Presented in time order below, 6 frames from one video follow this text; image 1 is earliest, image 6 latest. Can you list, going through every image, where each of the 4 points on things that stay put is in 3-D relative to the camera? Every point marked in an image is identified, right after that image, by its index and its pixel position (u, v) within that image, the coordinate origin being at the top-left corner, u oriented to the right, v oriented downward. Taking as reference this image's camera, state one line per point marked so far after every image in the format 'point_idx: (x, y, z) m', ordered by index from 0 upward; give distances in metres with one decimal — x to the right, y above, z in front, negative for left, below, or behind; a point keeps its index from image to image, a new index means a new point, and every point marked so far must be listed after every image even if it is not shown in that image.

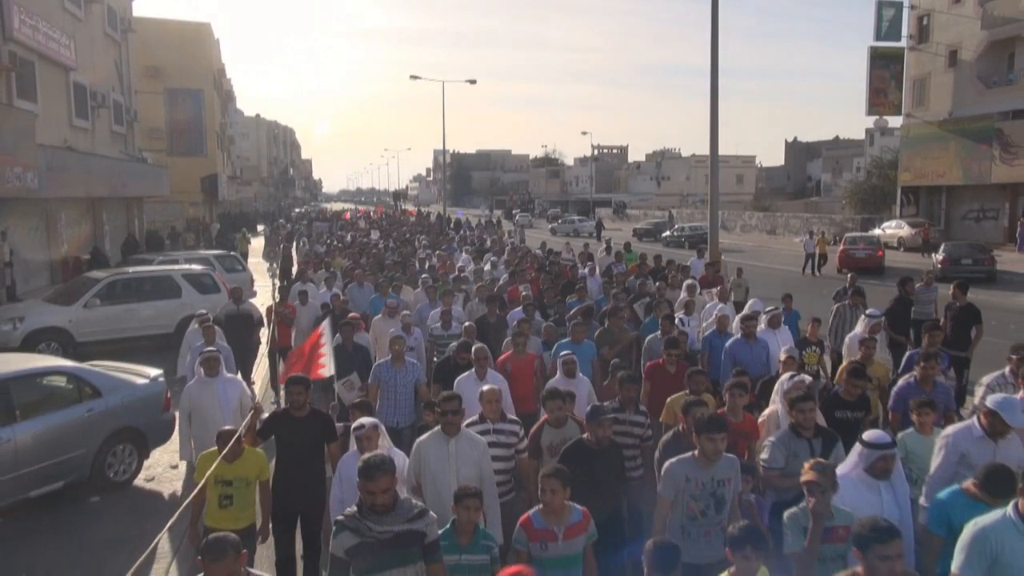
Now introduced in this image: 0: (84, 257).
0: (-9.6, +0.7, +19.8) m
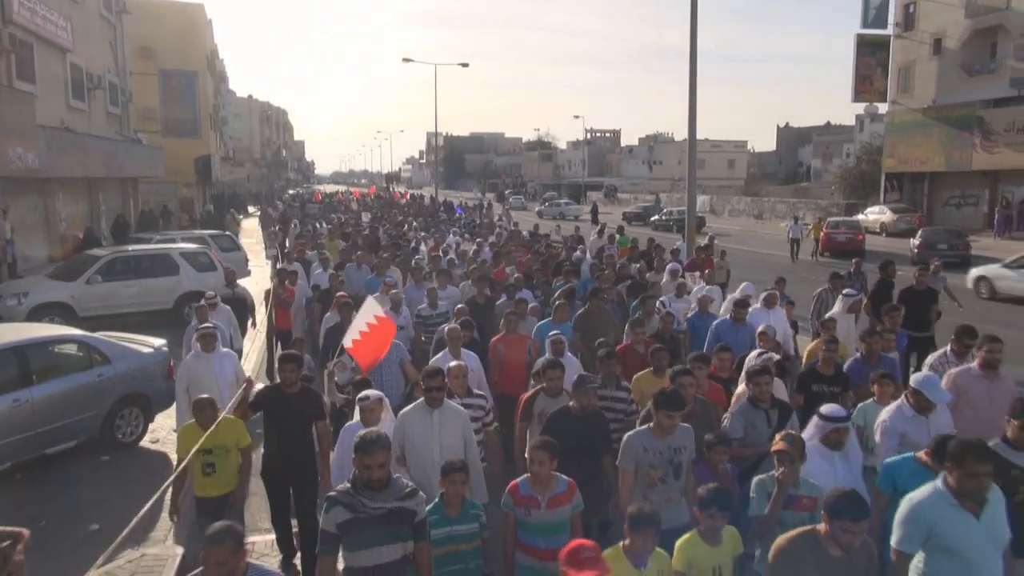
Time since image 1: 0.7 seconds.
0: (-9.9, +1.2, +20.1) m
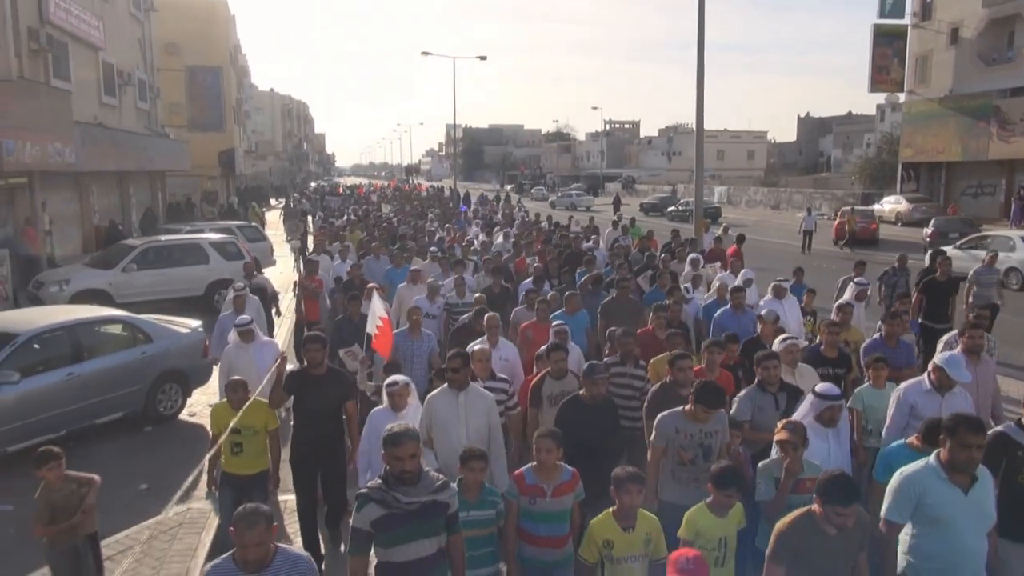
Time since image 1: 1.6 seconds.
0: (-9.5, +1.4, +20.7) m
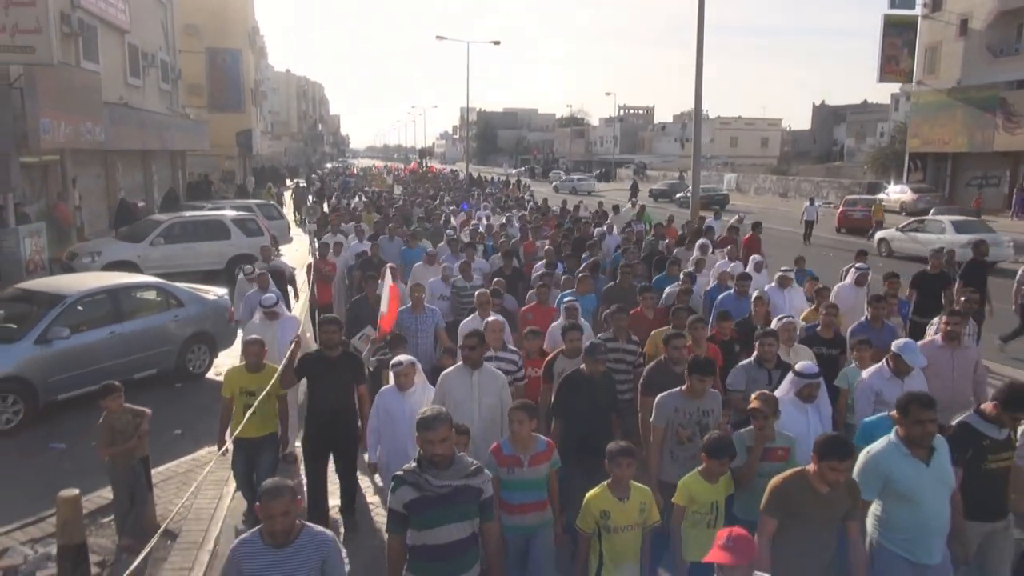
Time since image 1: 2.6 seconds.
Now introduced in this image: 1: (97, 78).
0: (-9.2, +2.0, +21.3) m
1: (-8.1, +4.1, +17.0) m
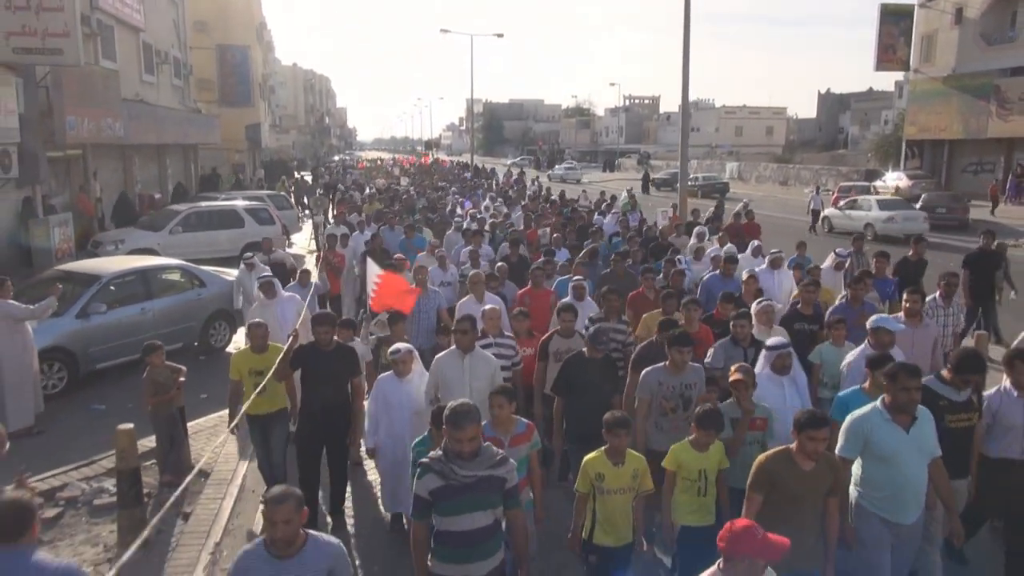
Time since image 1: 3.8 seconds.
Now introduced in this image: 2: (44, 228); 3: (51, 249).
0: (-9.2, +2.3, +22.0) m
1: (-8.1, +4.3, +17.6) m
2: (-7.9, +1.0, +14.8) m
3: (-7.9, +0.7, +15.0) m
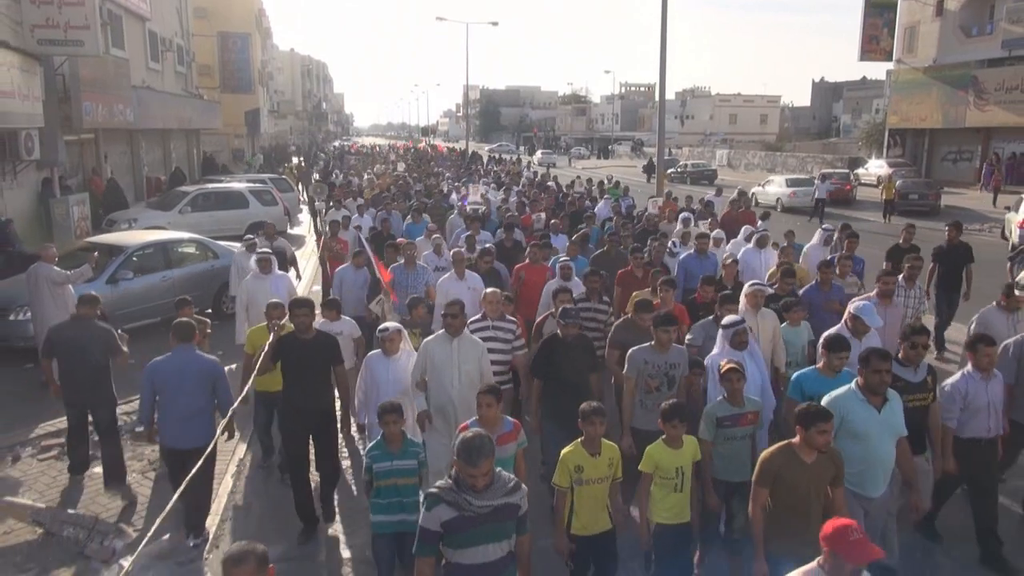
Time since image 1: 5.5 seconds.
0: (-9.4, +2.8, +22.7) m
1: (-8.3, +4.7, +18.3) m
2: (-8.1, +1.4, +15.5) m
3: (-8.1, +1.1, +15.7) m
